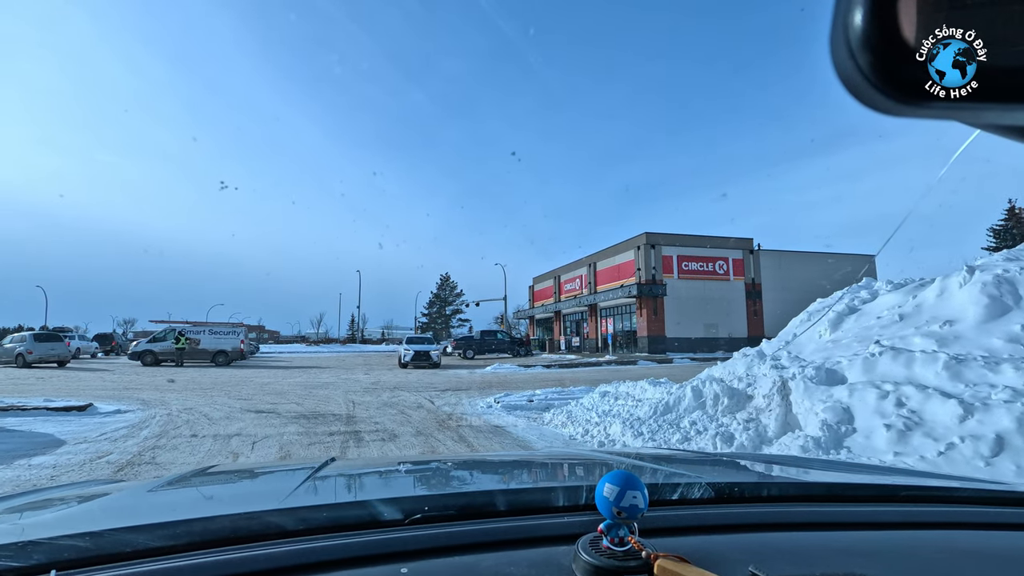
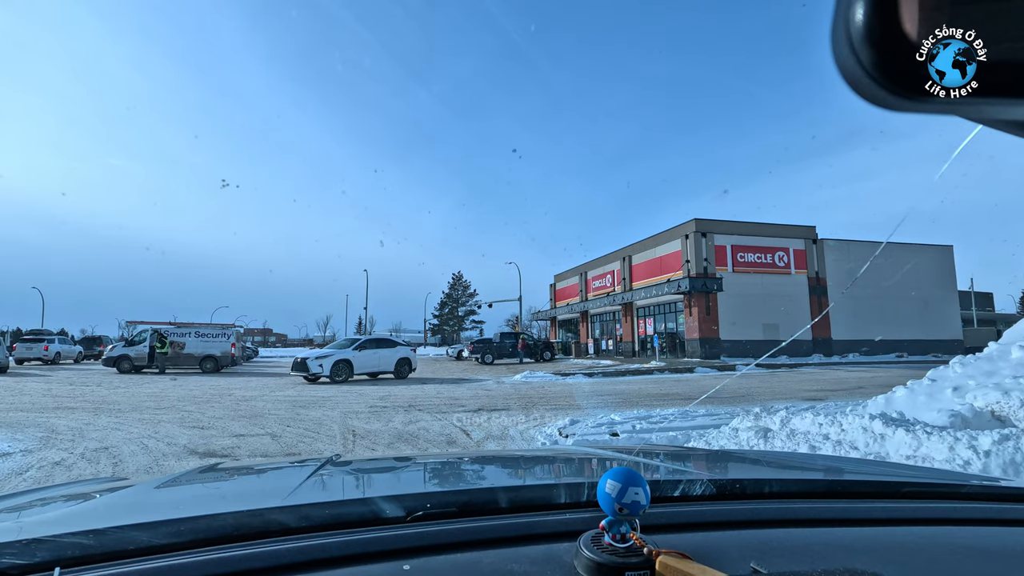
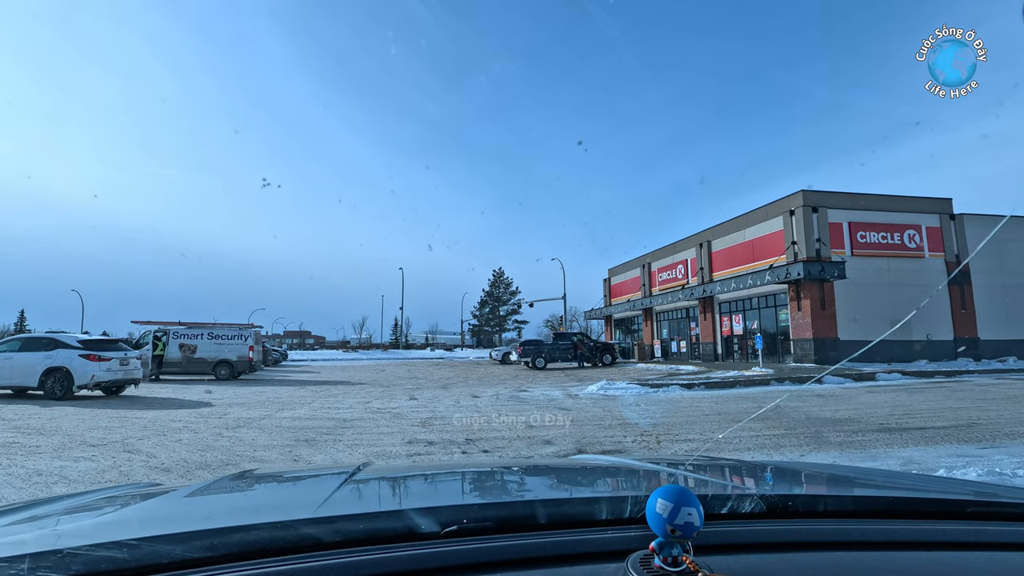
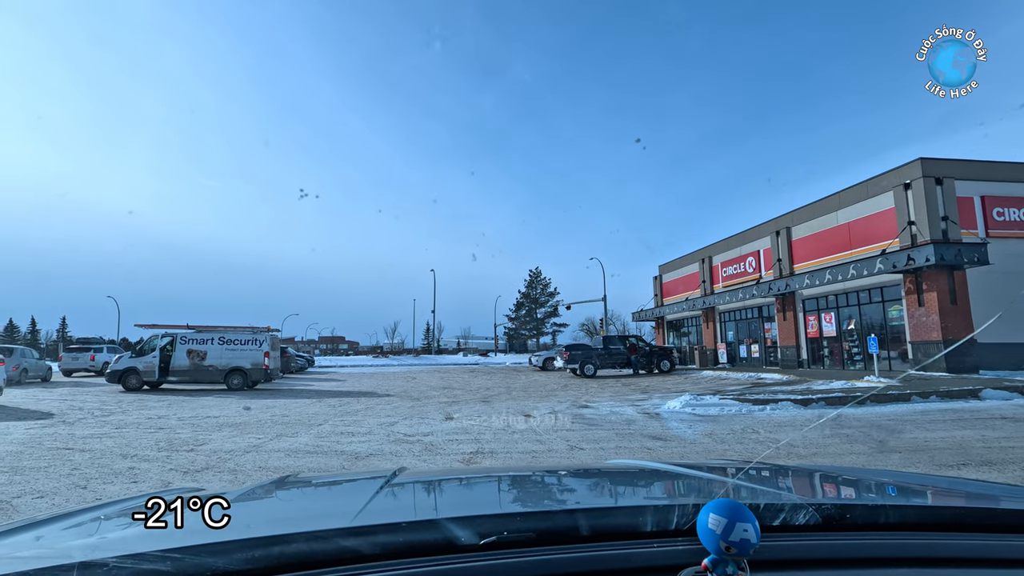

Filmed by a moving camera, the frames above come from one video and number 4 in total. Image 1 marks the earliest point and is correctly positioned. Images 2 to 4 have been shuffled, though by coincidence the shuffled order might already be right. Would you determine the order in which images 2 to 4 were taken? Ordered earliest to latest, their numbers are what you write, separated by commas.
2, 3, 4
